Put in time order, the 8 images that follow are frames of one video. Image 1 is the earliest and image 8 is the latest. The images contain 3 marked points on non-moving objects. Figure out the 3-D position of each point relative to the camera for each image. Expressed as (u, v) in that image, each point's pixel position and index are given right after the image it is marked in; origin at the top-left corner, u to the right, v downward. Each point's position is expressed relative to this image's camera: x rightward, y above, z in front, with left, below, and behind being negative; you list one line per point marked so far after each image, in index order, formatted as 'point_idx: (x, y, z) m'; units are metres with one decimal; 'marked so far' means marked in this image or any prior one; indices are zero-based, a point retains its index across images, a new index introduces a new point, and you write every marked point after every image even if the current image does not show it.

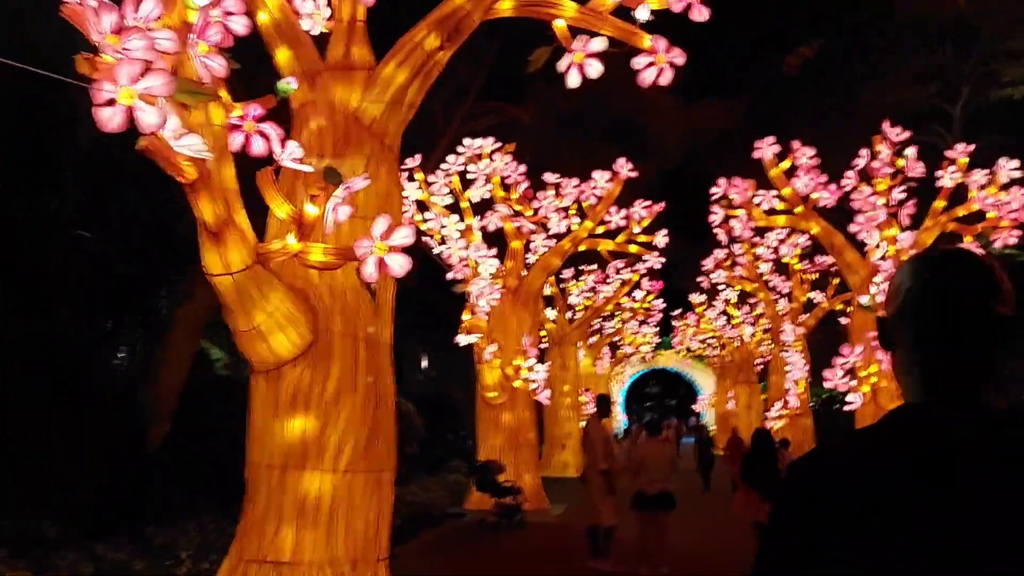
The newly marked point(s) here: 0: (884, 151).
0: (+5.4, +2.0, +12.4) m
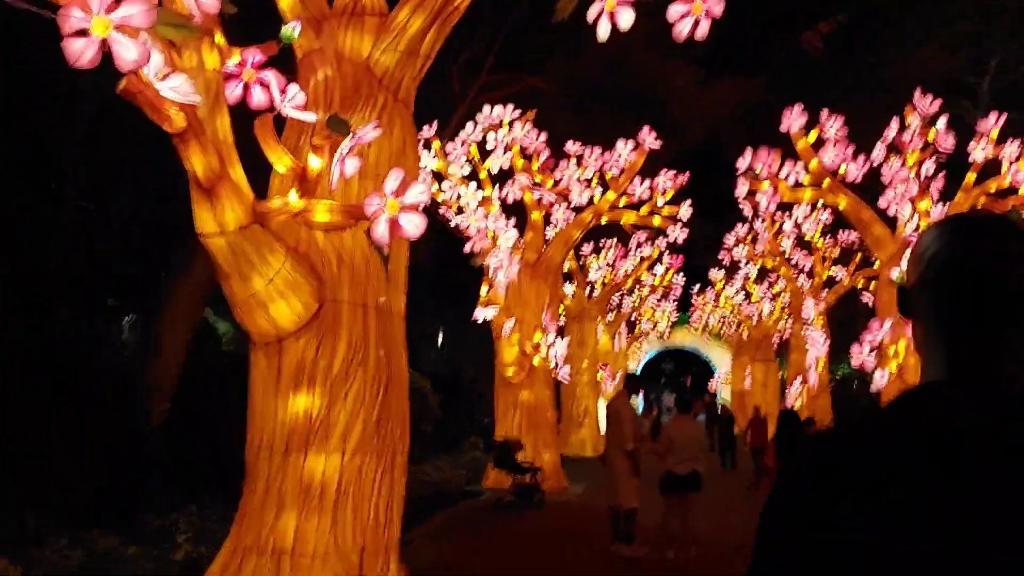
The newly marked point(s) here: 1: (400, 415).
0: (+5.7, +2.3, +11.8) m
1: (-0.7, -0.8, +5.4) m
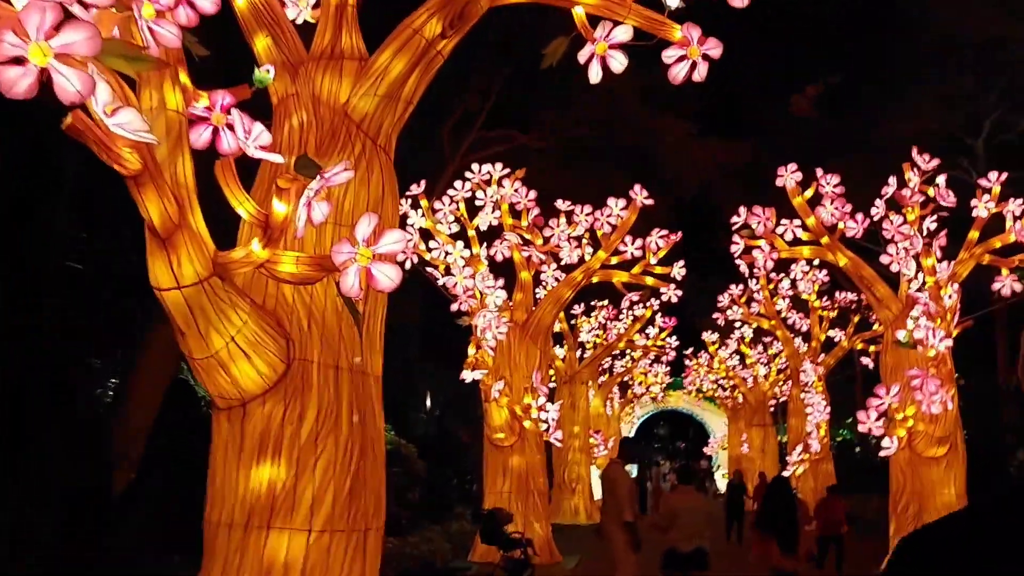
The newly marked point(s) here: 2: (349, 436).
0: (+5.5, +1.5, +11.6) m
1: (-0.8, -1.2, +4.9) m
2: (-0.9, -0.9, +4.8) m
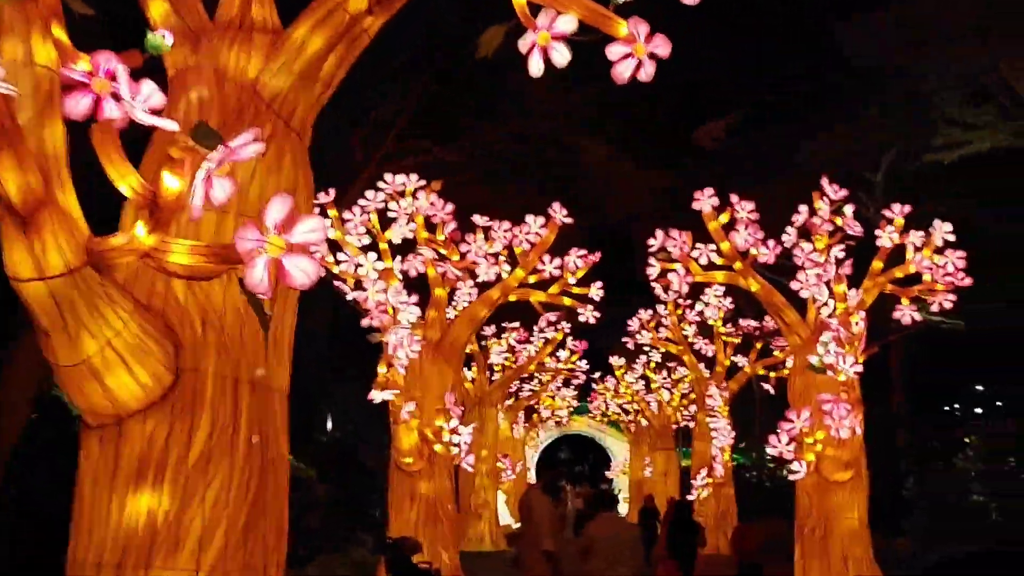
0: (+4.4, +1.1, +11.7) m
1: (-1.2, -1.2, +4.2) m
2: (-1.3, -0.9, +4.1) m
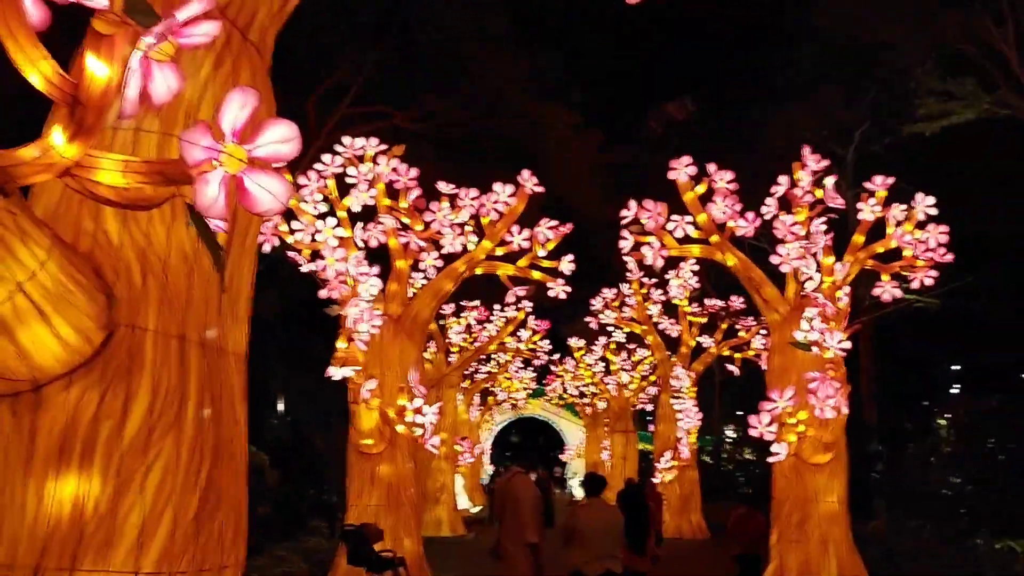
0: (+4.0, +1.5, +11.2) m
1: (-1.2, -0.9, +3.5) m
2: (-1.3, -0.6, +3.4) m
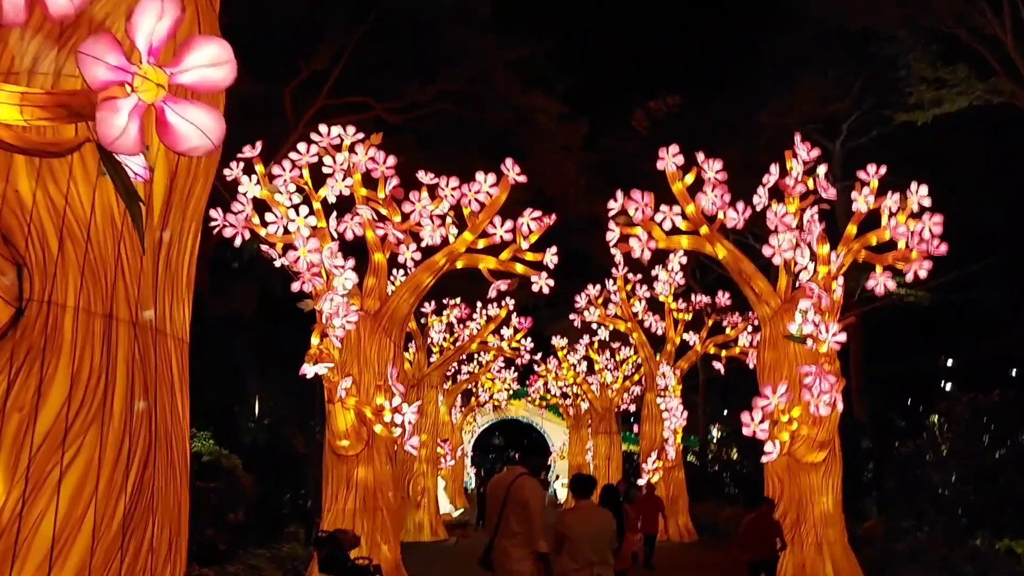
0: (+3.7, +1.6, +10.8) m
1: (-1.2, -0.8, +3.0) m
2: (-1.3, -0.5, +2.9) m
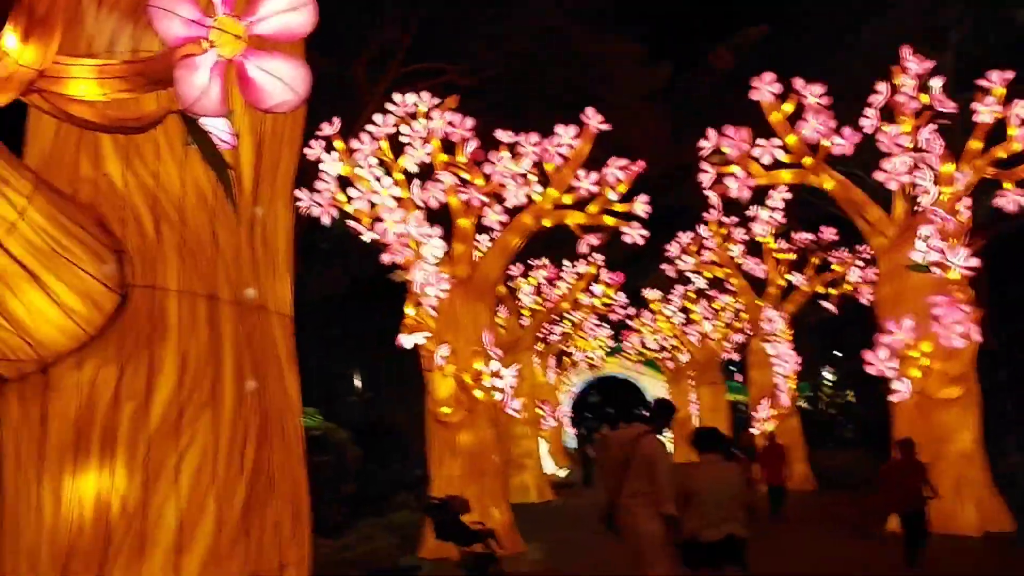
0: (+4.7, +2.5, +10.1) m
1: (-0.8, -0.7, +3.0) m
2: (-0.9, -0.4, +2.8) m
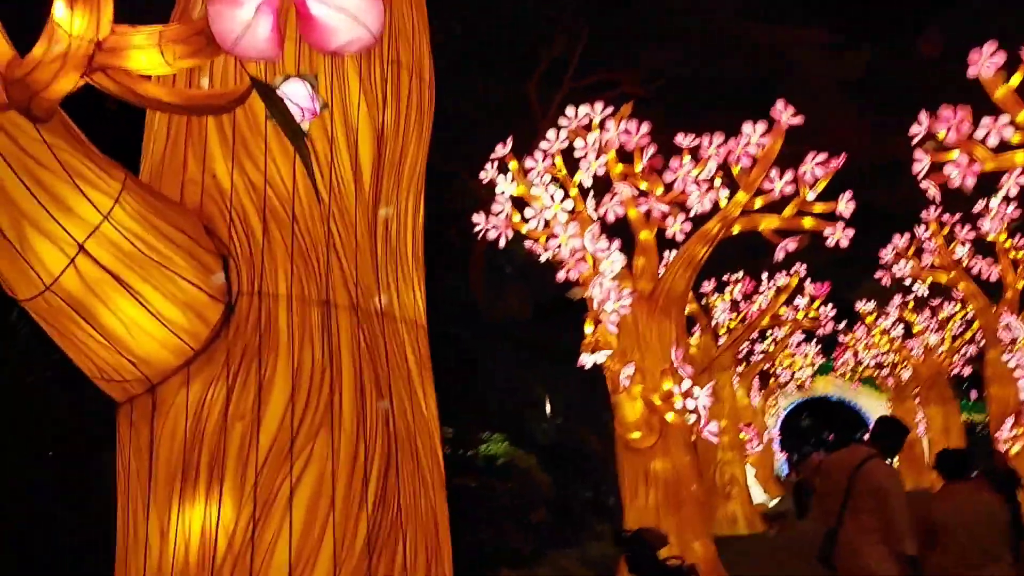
0: (+6.6, +2.6, +8.4) m
1: (-0.3, -0.7, +2.5) m
2: (-0.4, -0.4, +2.4) m
